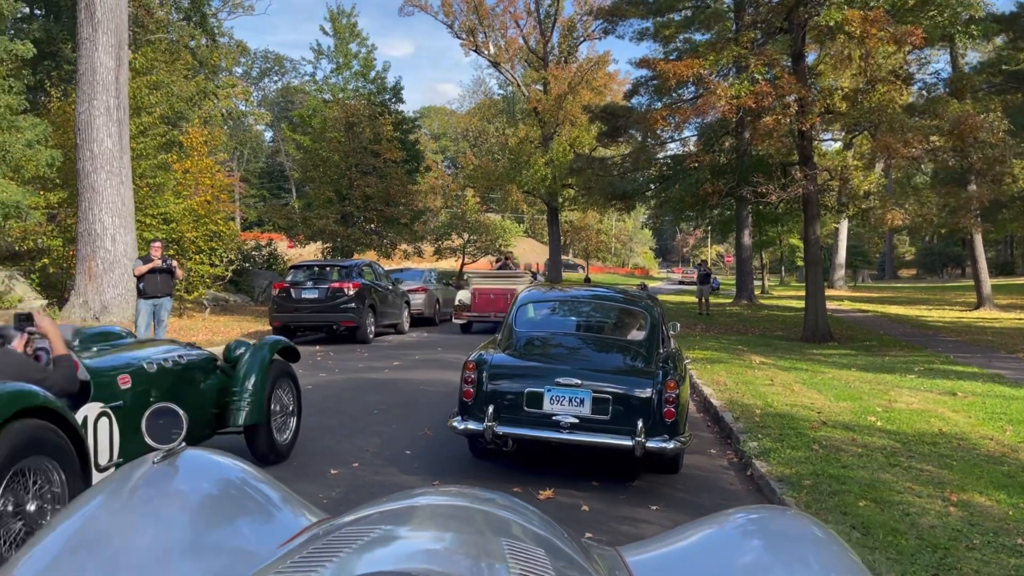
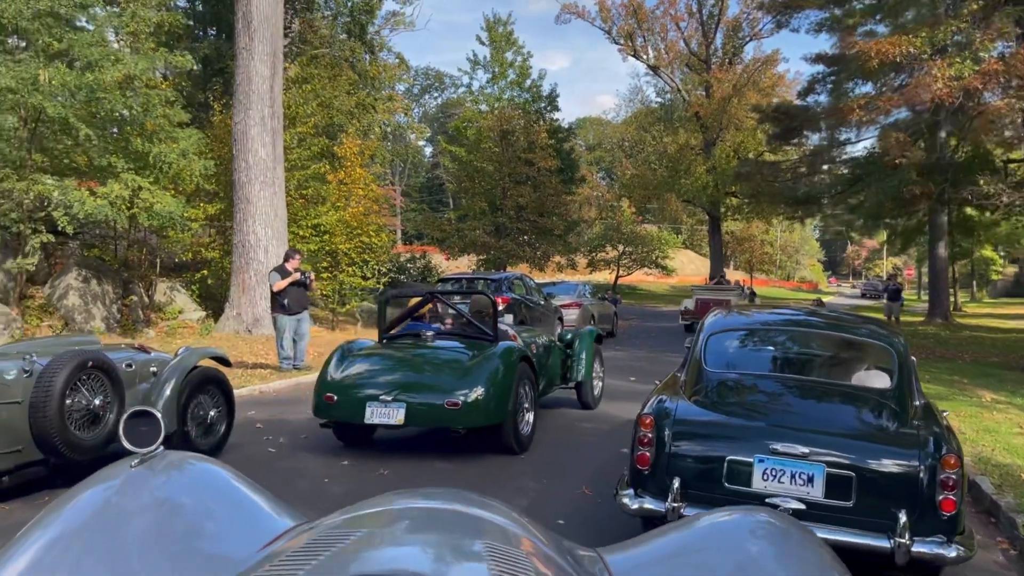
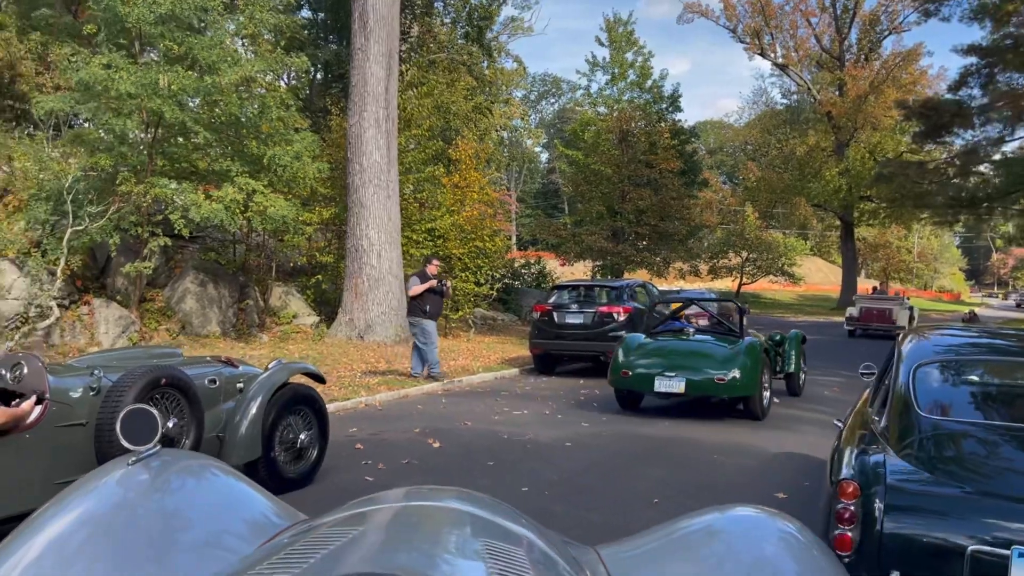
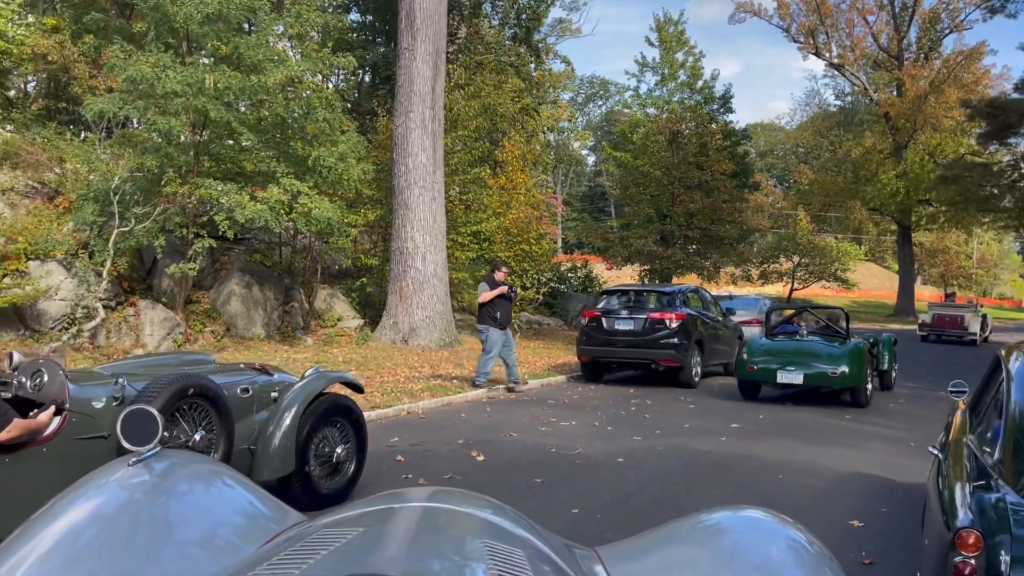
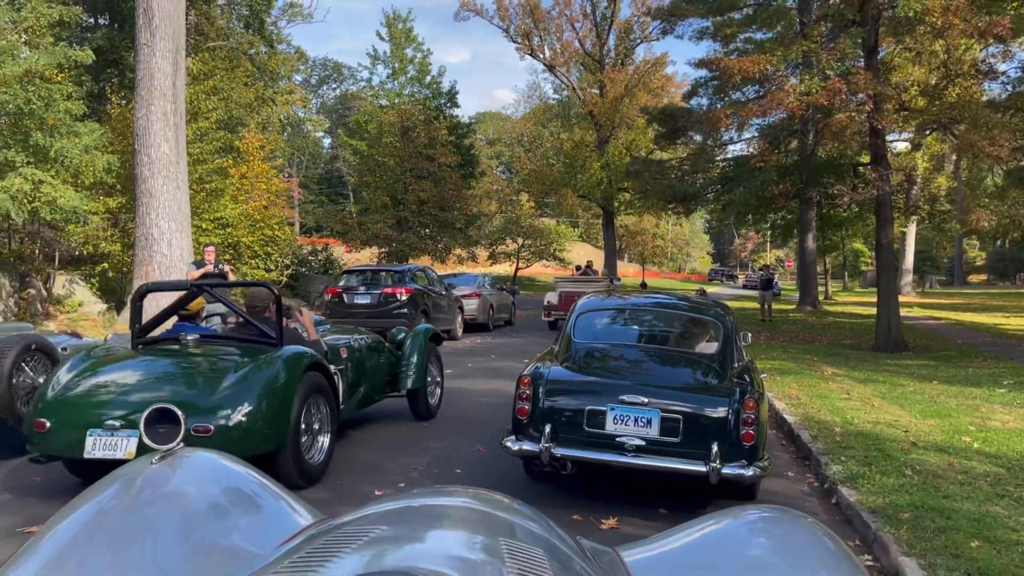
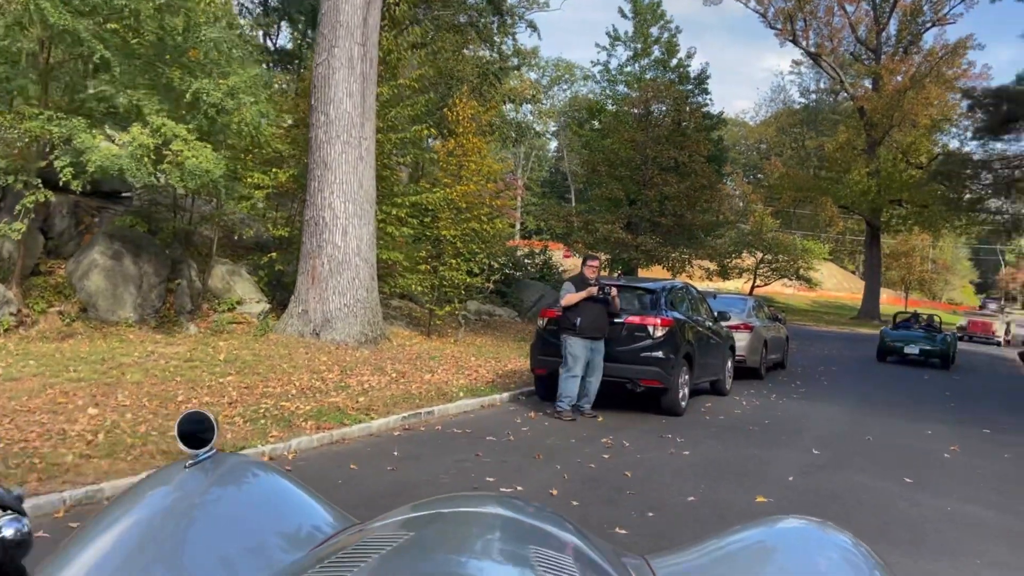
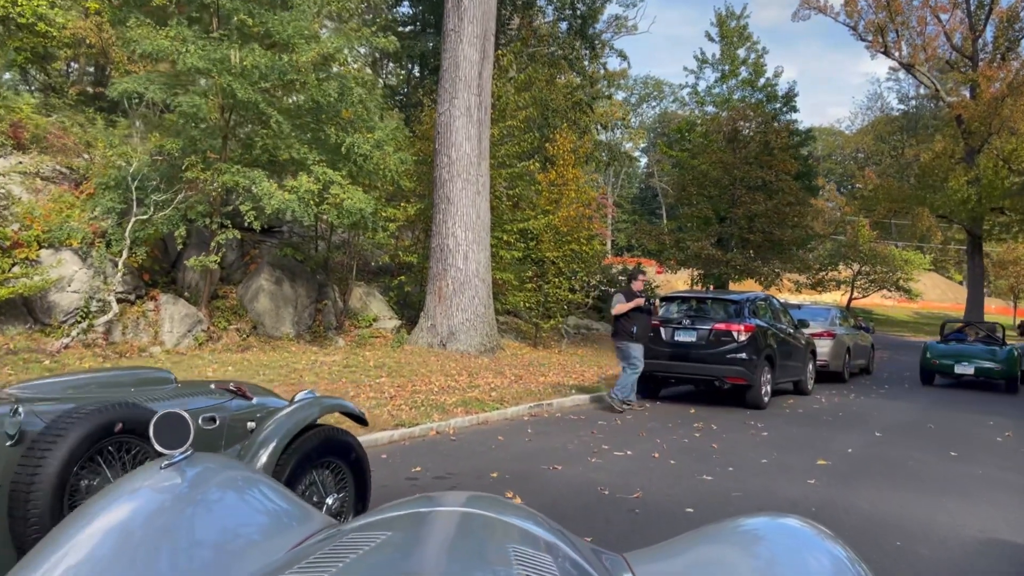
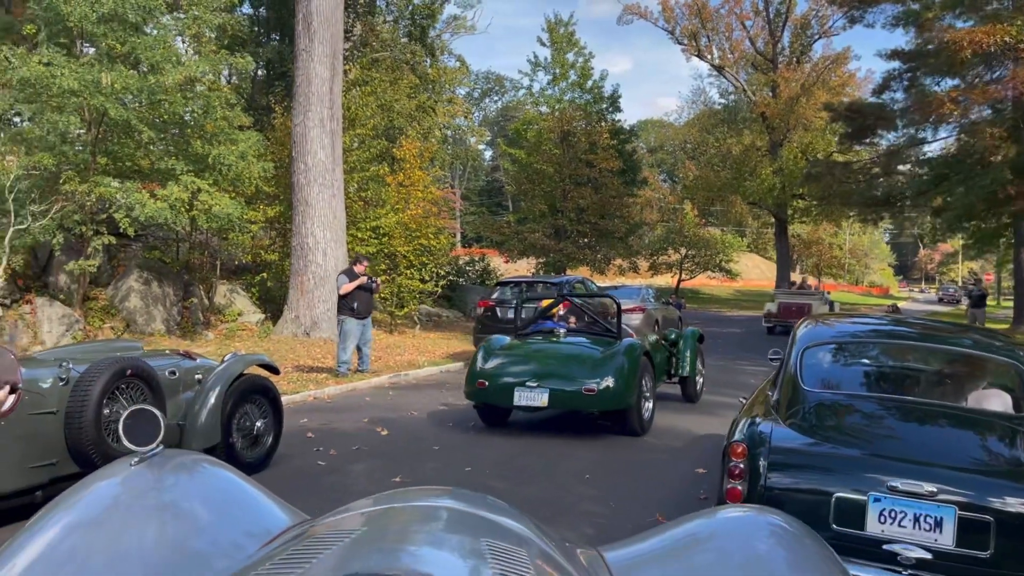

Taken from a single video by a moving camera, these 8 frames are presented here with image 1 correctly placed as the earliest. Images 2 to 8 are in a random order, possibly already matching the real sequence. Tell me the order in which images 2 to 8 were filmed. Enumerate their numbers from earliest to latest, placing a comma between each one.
5, 2, 8, 3, 4, 7, 6
